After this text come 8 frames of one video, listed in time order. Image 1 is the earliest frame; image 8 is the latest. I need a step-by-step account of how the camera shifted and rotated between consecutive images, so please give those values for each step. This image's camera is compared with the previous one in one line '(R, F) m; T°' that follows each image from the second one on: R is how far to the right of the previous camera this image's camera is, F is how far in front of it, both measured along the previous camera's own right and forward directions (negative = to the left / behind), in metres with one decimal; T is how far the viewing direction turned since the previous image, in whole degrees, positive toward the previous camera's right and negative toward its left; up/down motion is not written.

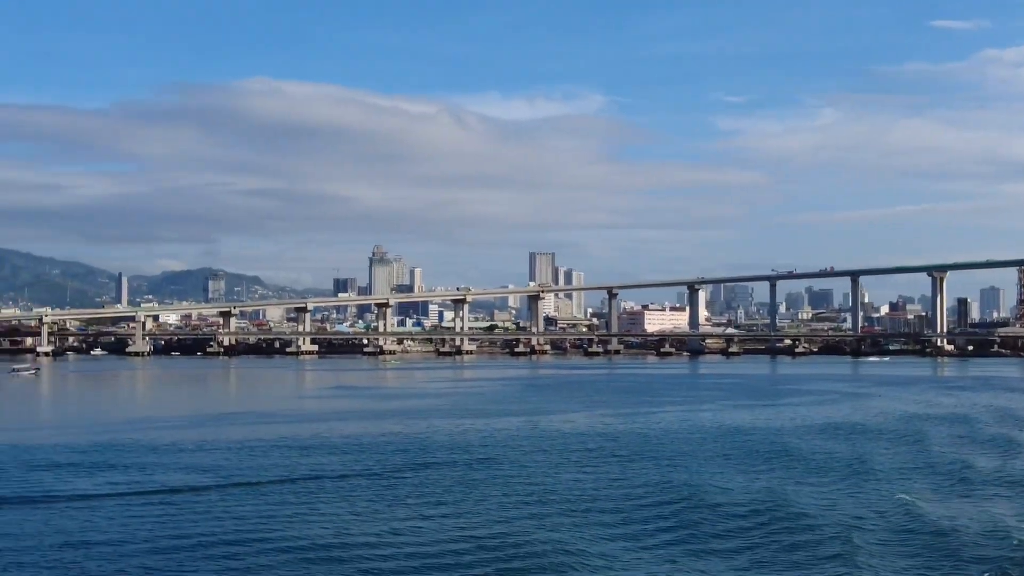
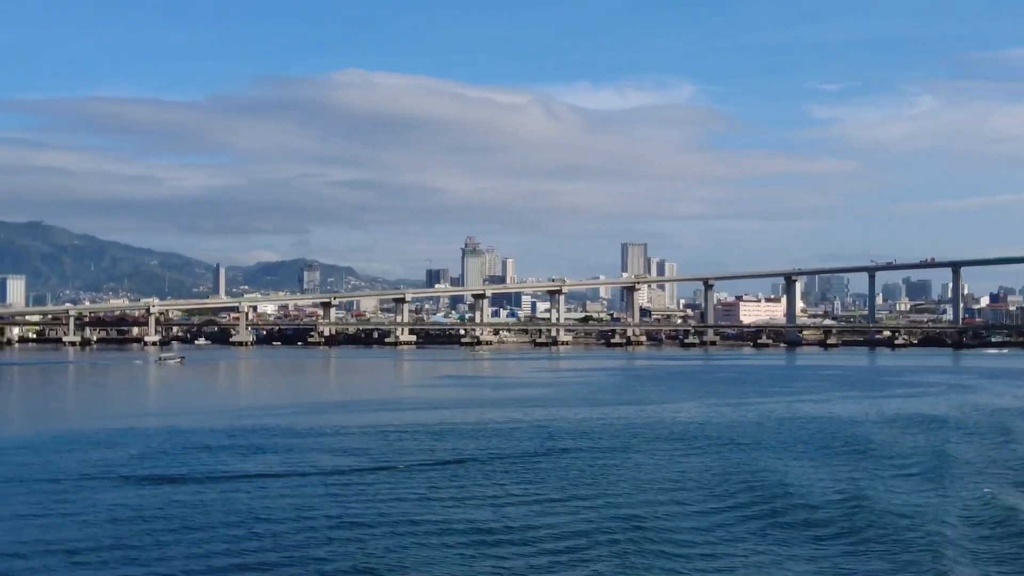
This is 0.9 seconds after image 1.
(-0.1, -0.2) m; -4°
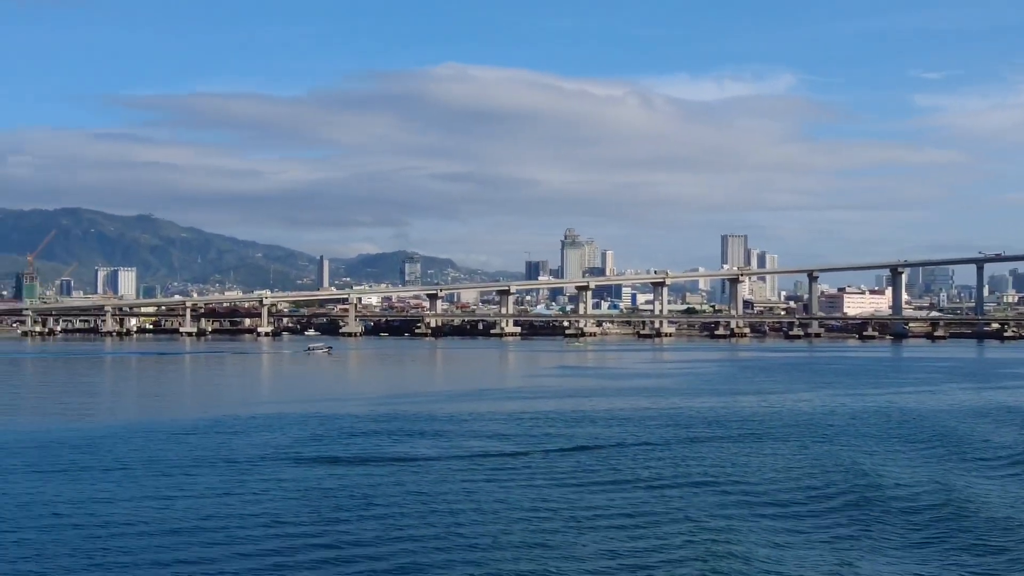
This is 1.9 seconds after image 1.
(-0.2, -0.3) m; -4°
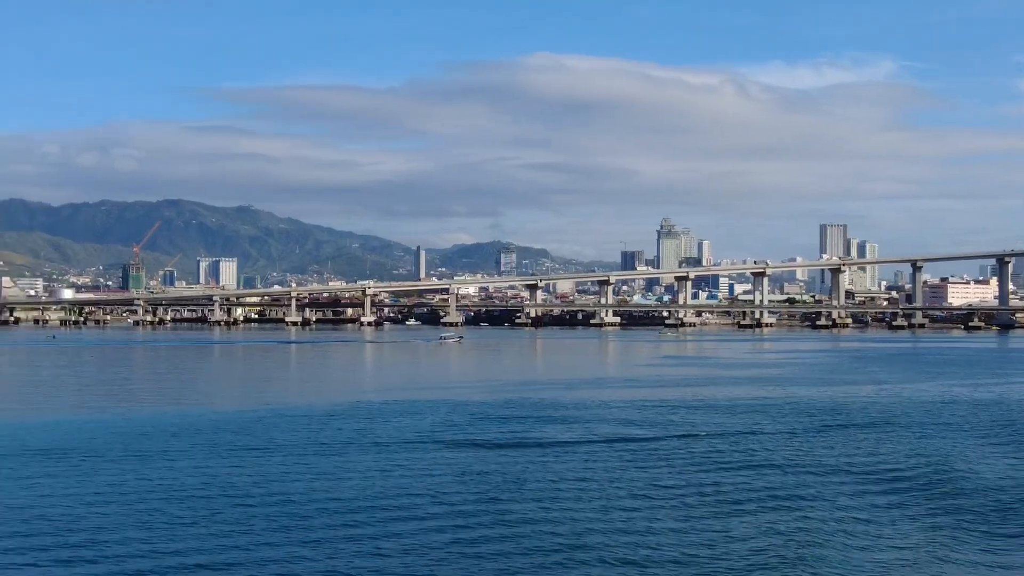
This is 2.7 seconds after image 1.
(-0.1, -0.2) m; -4°
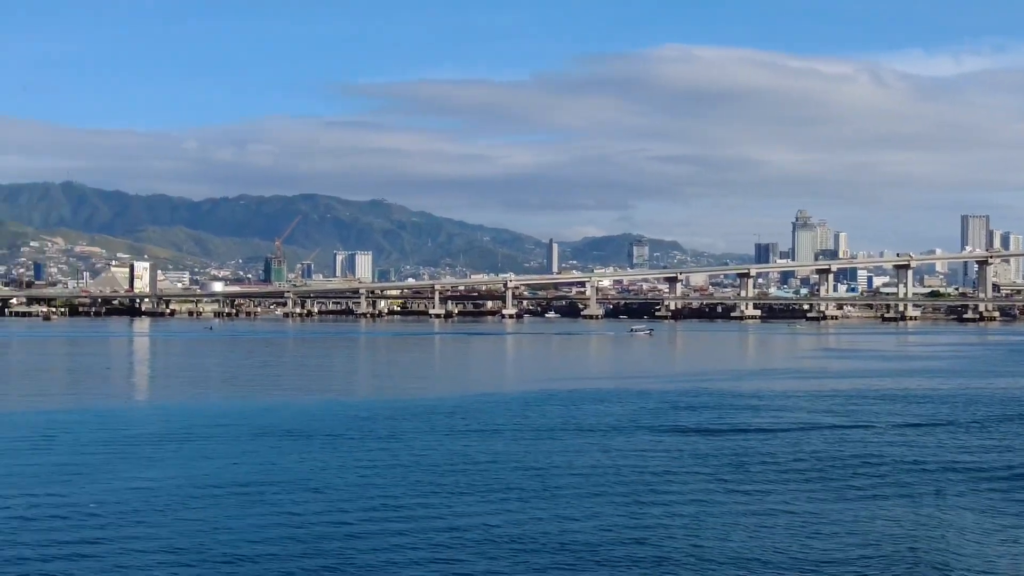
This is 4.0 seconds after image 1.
(-0.3, -0.3) m; -5°
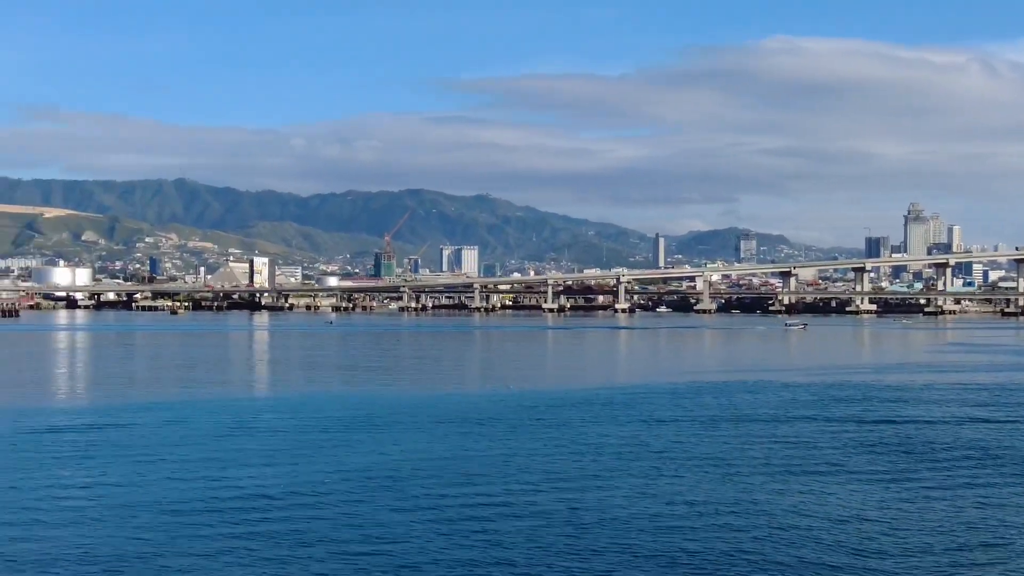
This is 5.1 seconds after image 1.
(-0.2, -0.3) m; -4°
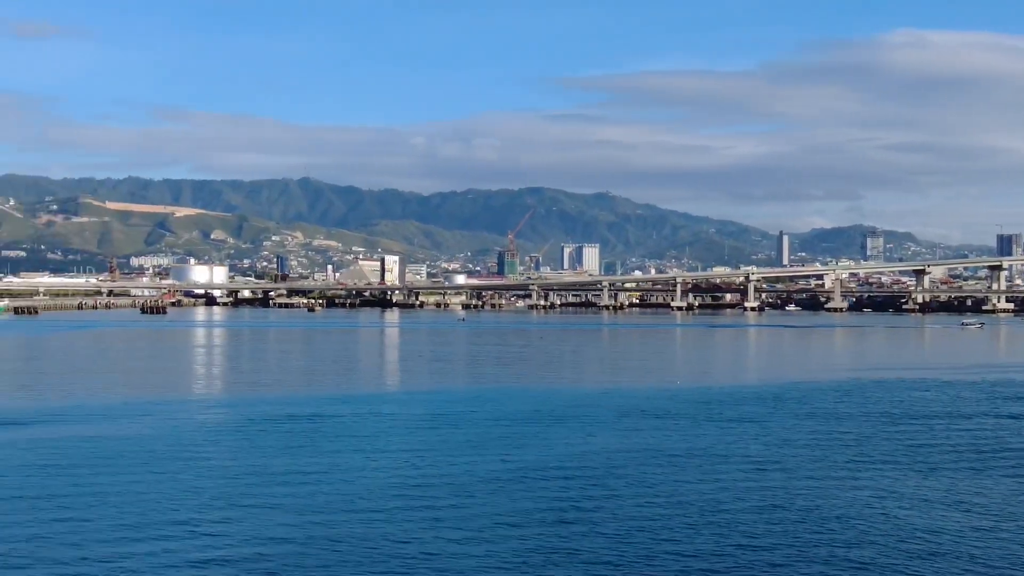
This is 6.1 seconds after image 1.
(-0.3, -0.3) m; -5°
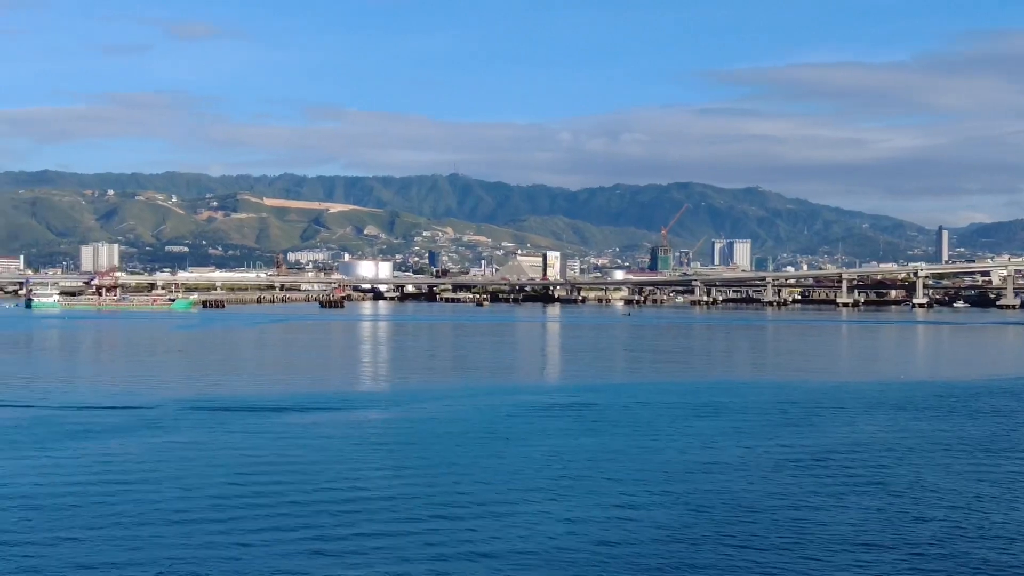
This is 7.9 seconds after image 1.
(-0.5, -0.4) m; -6°
